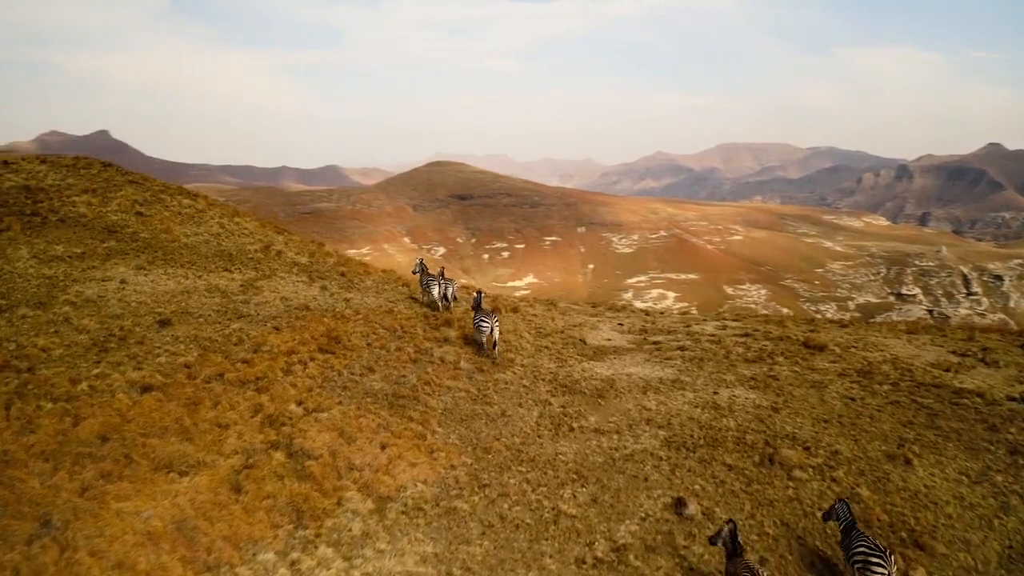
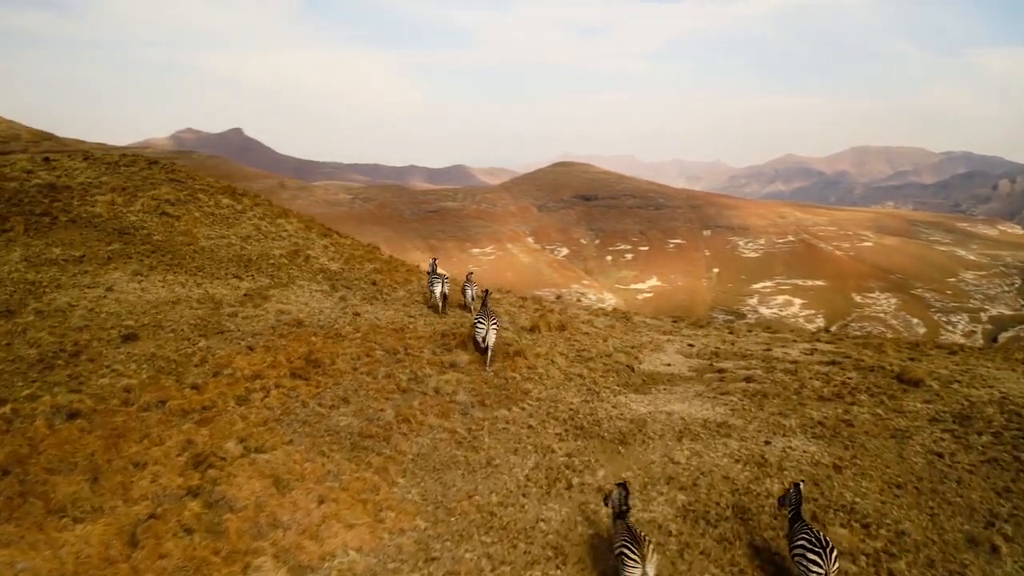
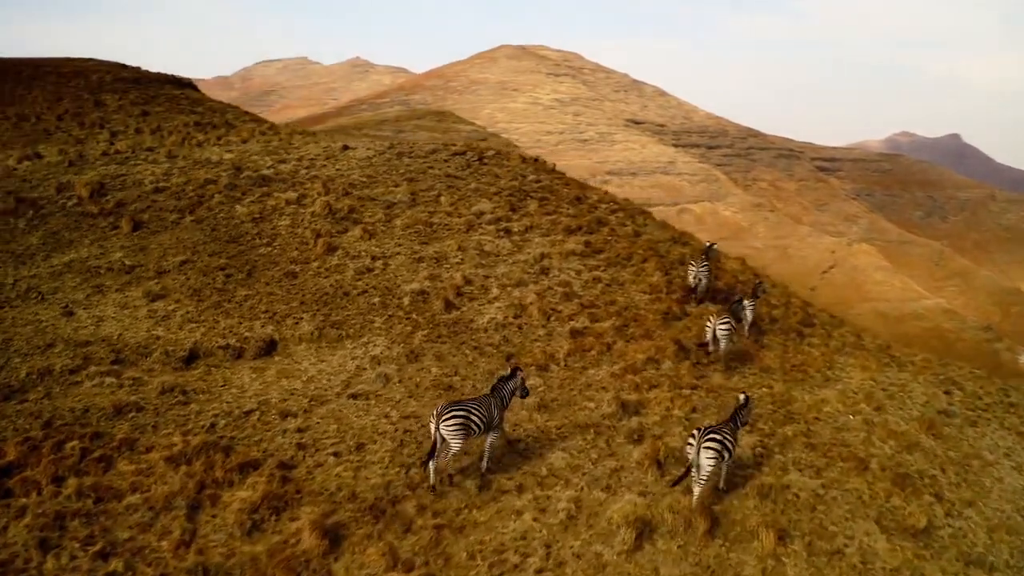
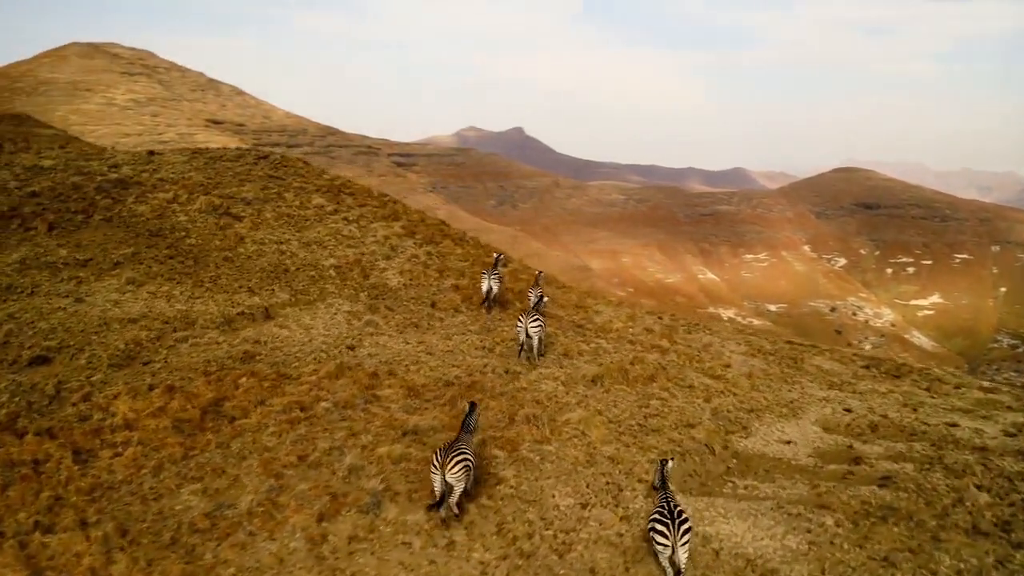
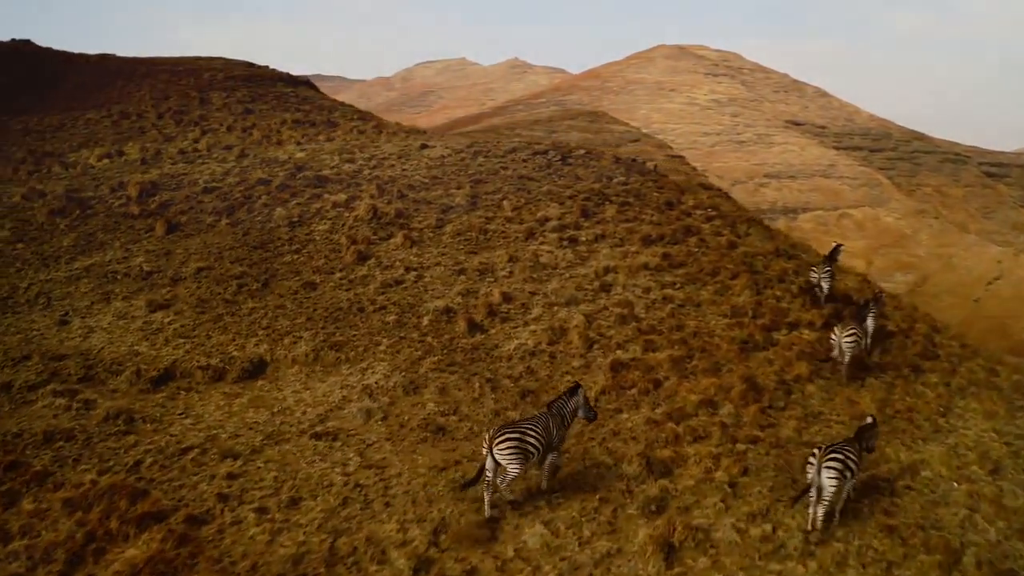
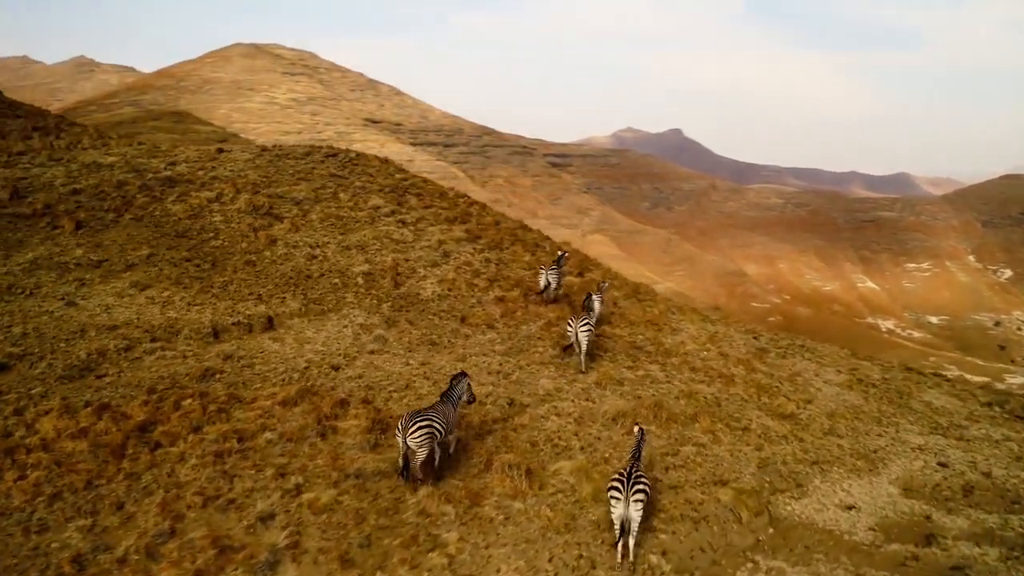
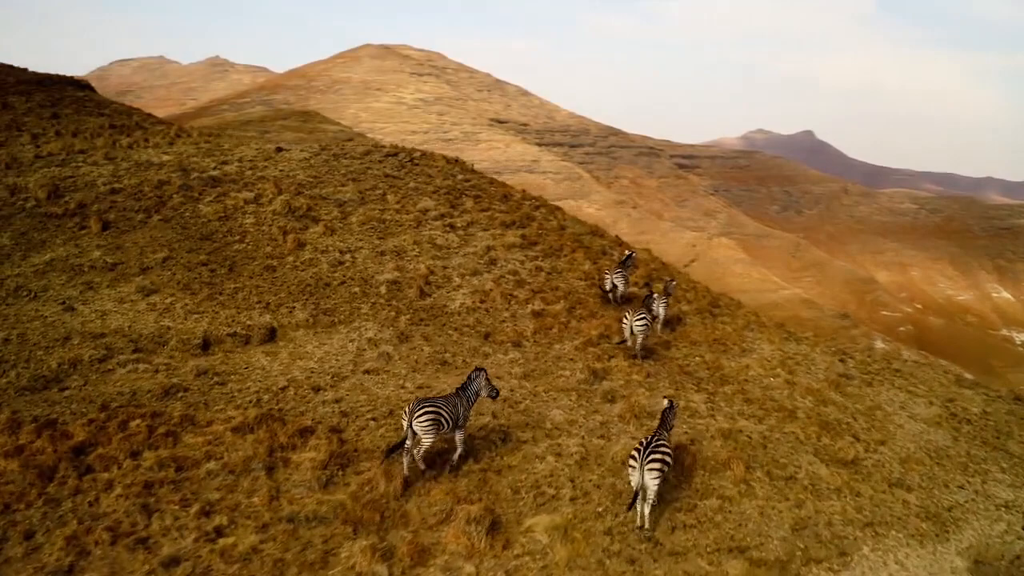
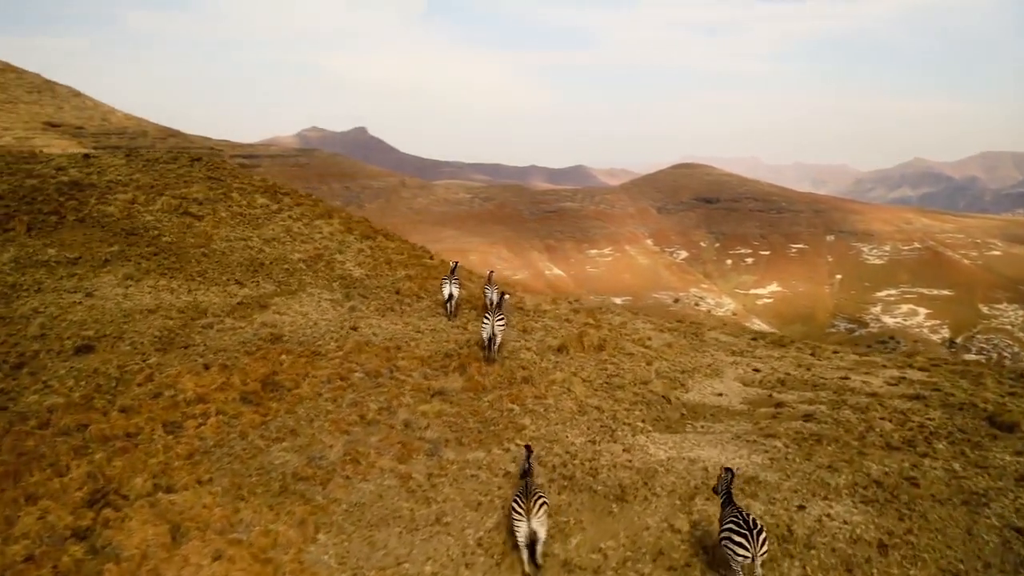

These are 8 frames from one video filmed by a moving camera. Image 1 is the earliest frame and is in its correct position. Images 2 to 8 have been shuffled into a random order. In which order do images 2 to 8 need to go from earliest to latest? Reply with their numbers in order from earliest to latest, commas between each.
2, 8, 4, 6, 7, 3, 5
